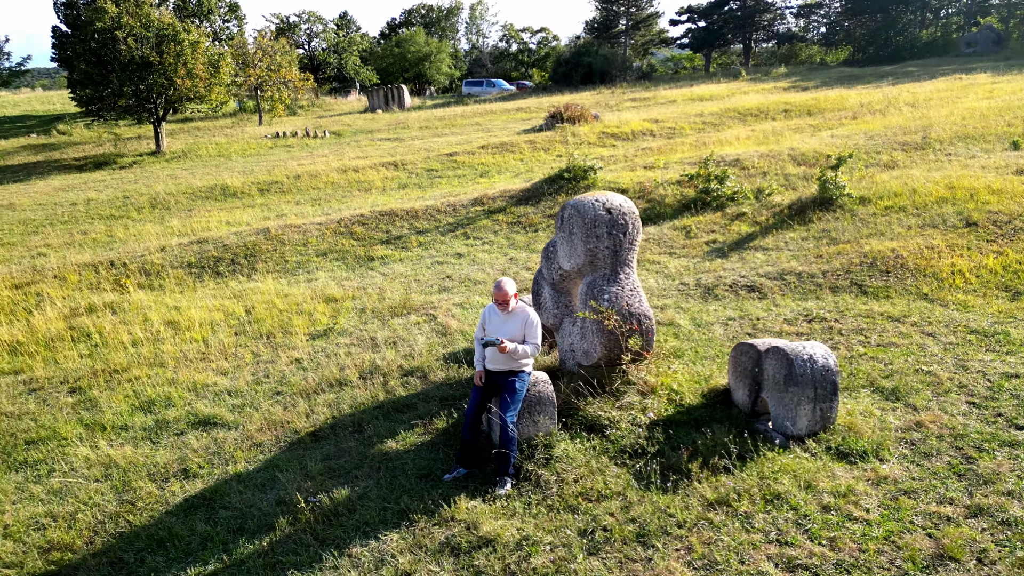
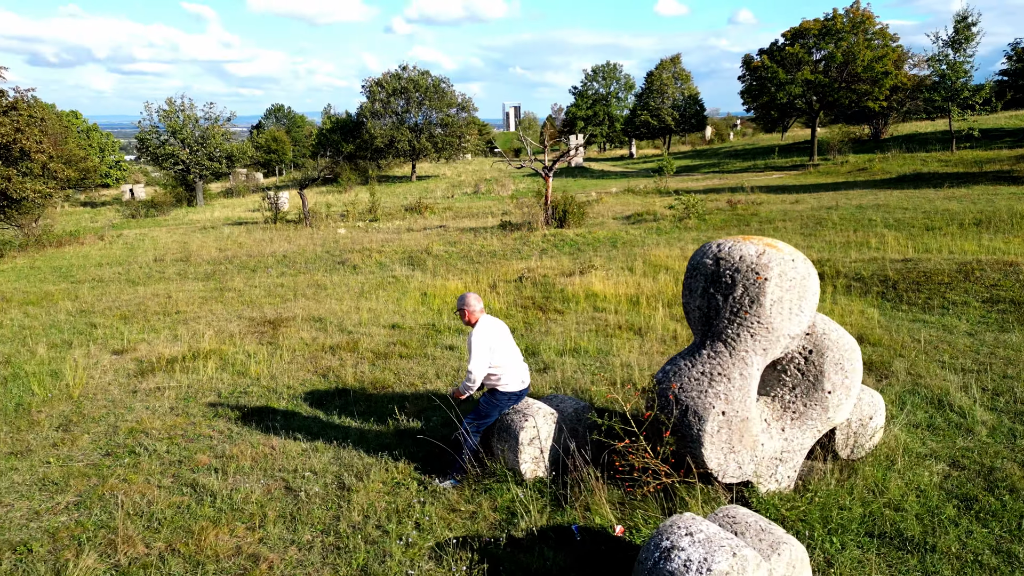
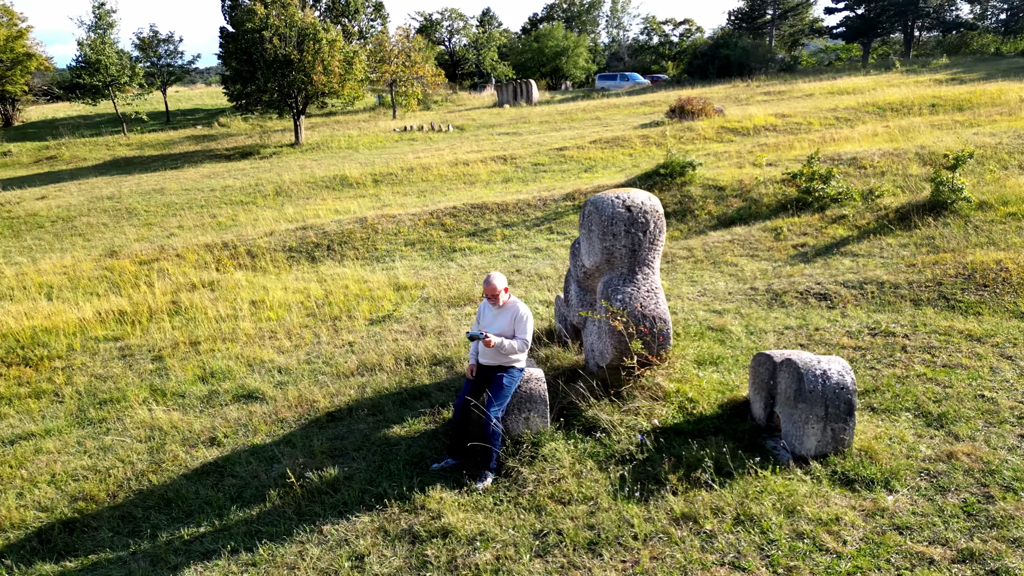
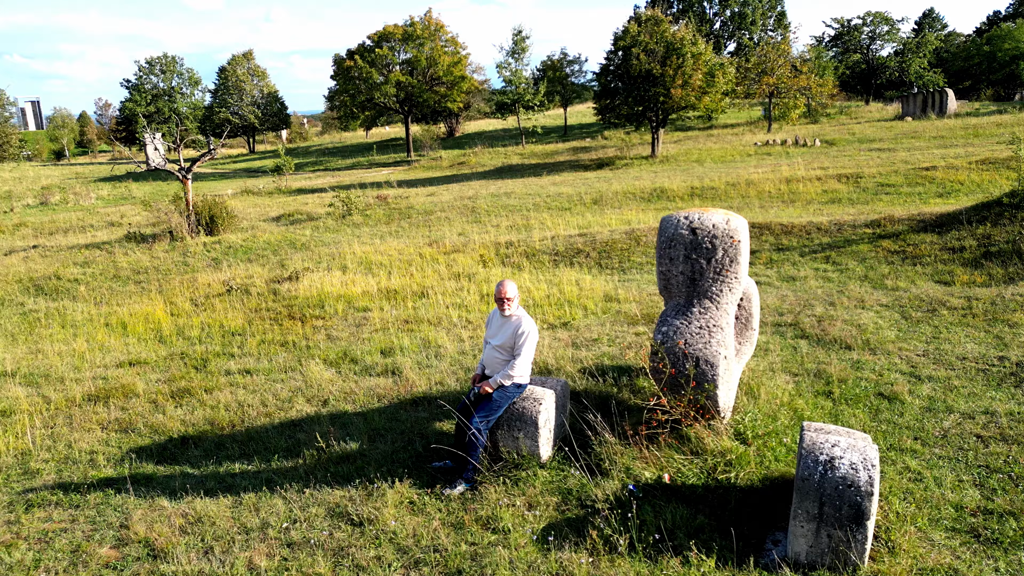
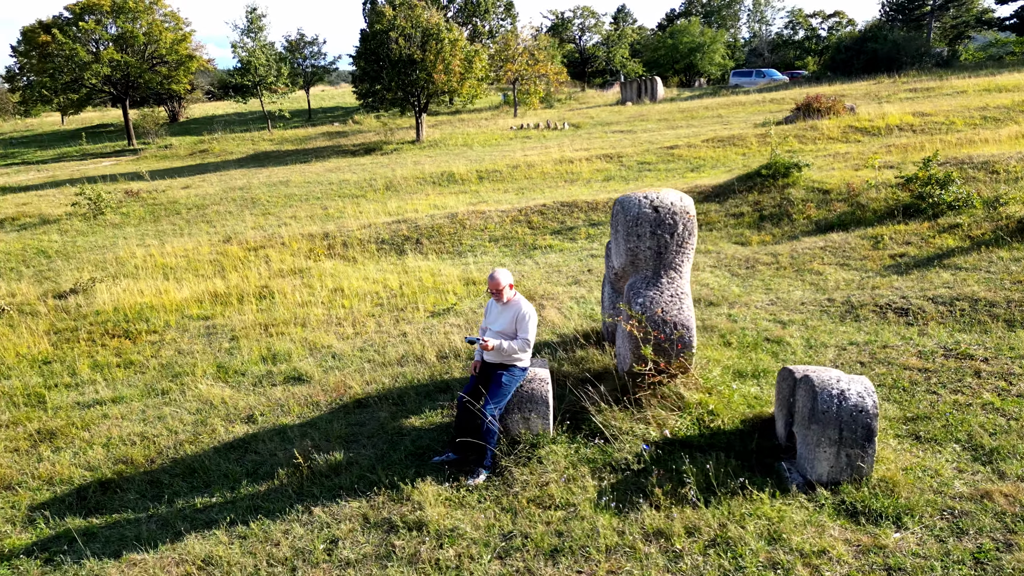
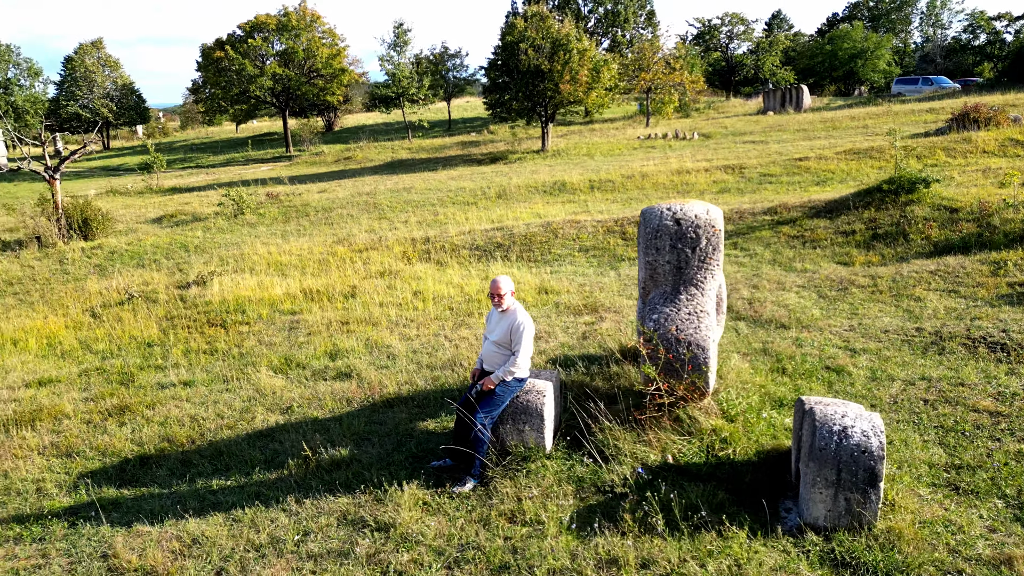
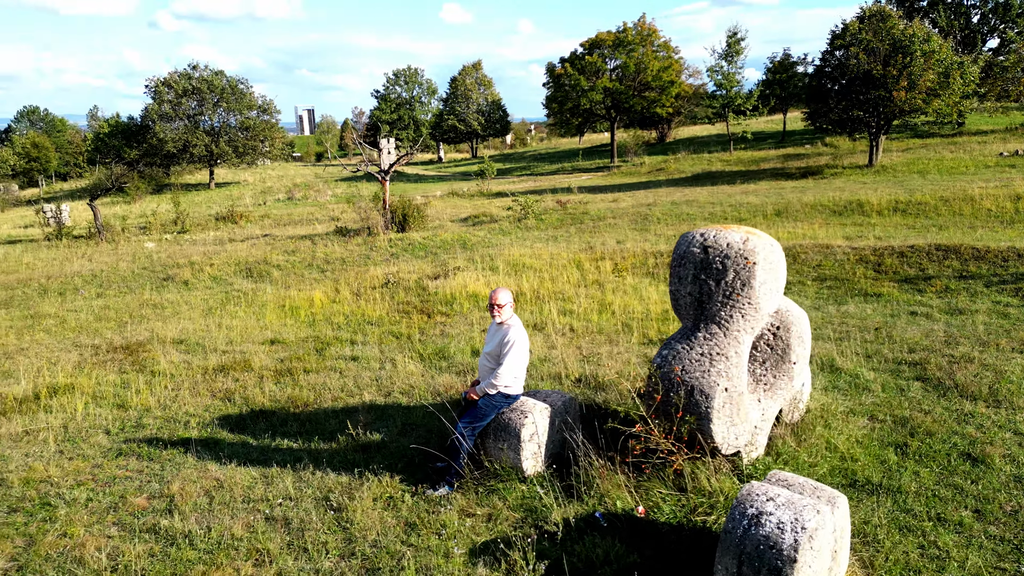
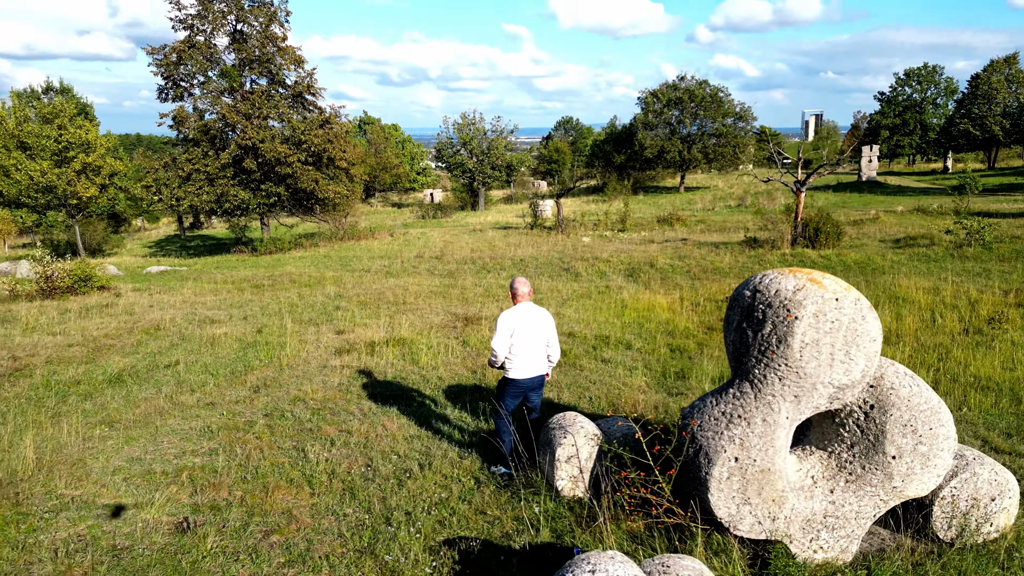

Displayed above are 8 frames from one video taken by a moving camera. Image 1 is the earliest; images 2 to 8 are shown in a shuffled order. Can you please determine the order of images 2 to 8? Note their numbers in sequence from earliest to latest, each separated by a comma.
3, 5, 6, 4, 7, 2, 8
